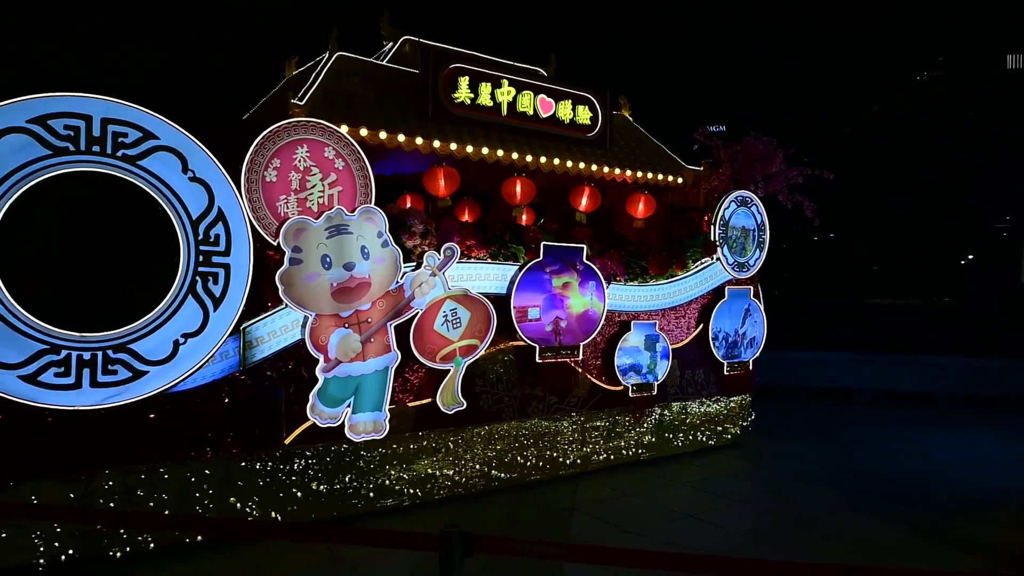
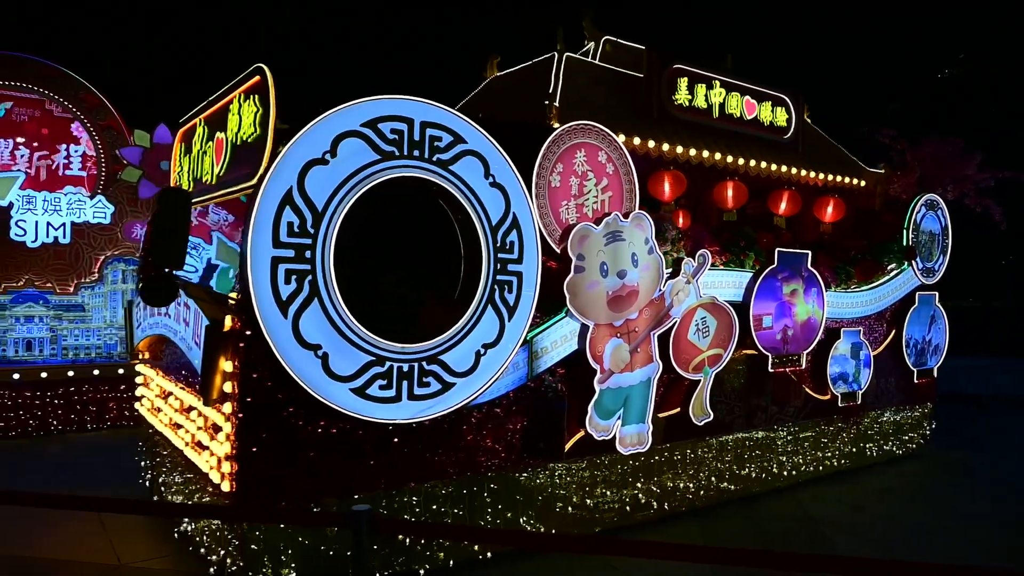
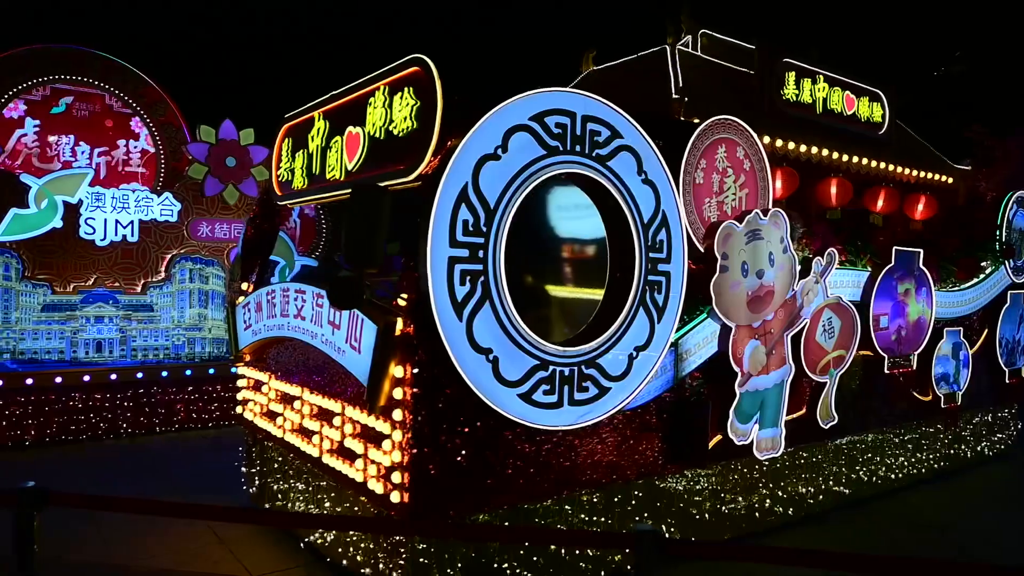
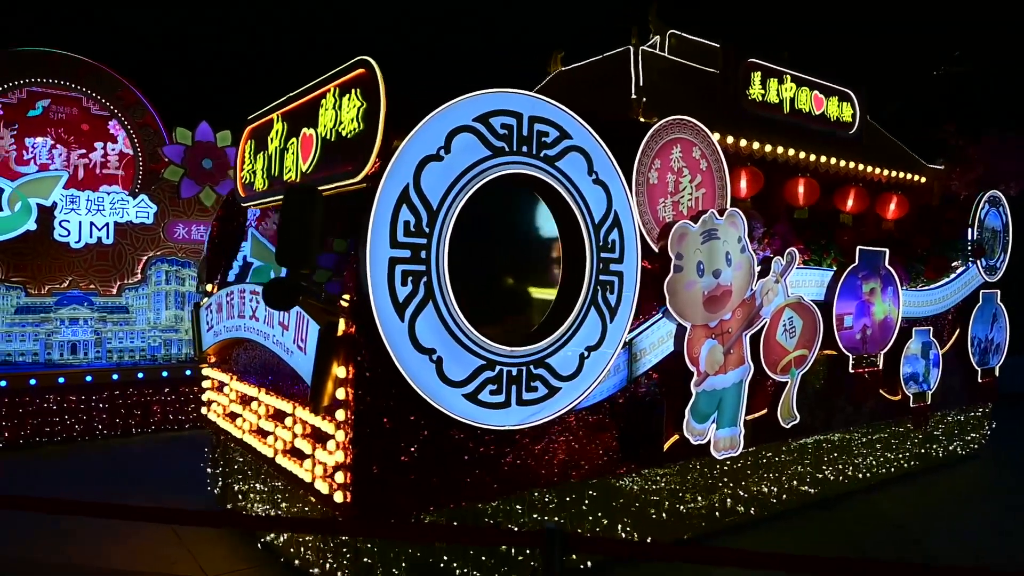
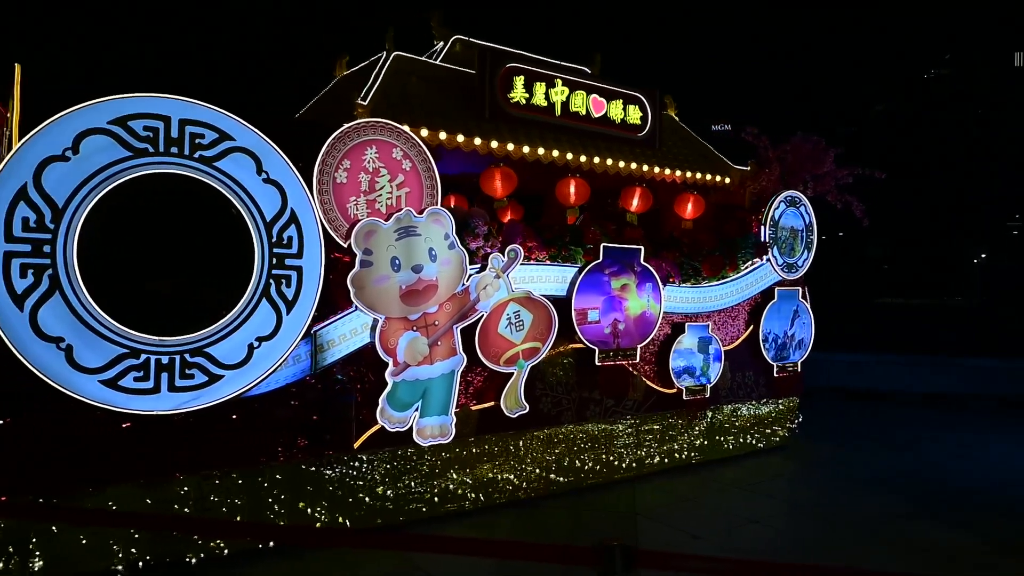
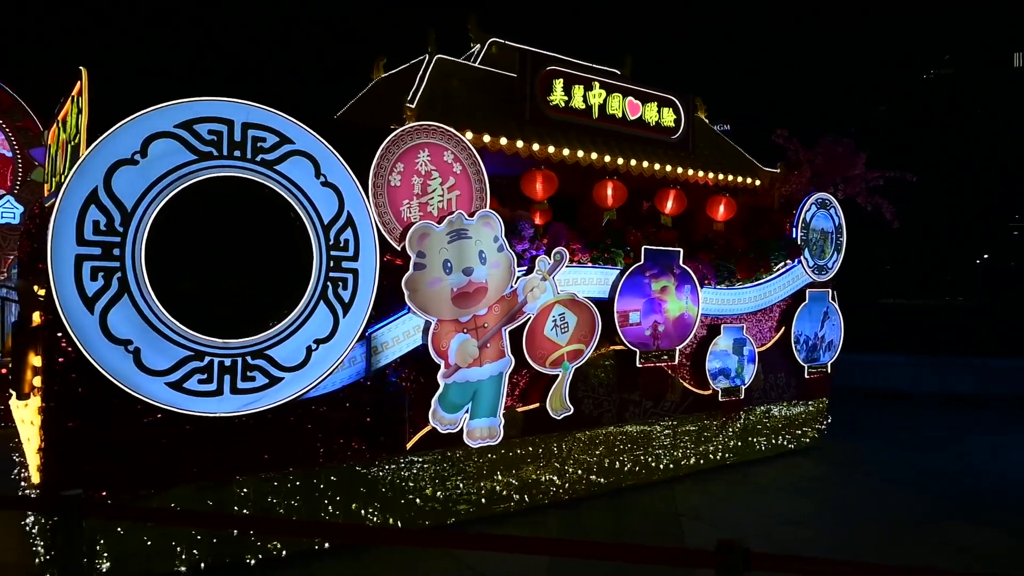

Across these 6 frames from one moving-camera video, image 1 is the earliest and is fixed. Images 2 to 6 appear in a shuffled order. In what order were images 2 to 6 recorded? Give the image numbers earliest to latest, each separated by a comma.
5, 6, 2, 4, 3
